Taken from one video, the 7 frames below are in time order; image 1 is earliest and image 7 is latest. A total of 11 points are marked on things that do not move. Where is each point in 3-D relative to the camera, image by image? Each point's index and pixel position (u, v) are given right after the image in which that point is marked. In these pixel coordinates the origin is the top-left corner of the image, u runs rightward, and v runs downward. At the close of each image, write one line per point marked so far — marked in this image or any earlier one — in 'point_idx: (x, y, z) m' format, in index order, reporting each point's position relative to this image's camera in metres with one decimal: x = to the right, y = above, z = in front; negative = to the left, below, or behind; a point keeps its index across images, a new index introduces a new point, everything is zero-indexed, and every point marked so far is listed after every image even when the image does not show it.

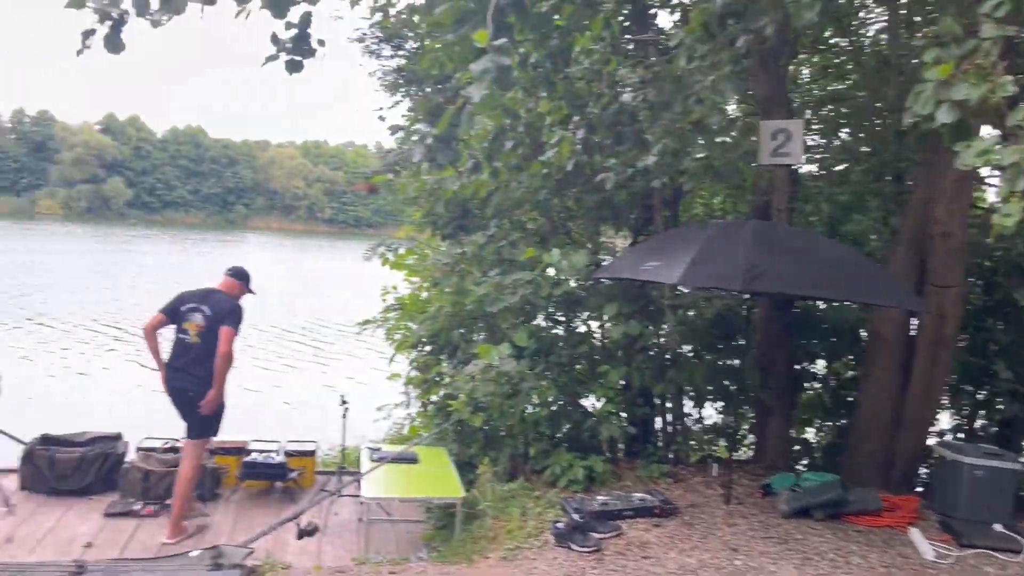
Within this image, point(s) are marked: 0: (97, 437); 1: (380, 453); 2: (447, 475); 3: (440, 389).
0: (-3.0, -1.1, +6.2) m
1: (-0.9, -1.1, +5.5) m
2: (-0.4, -1.1, +5.3) m
3: (-0.5, -0.7, +5.9) m
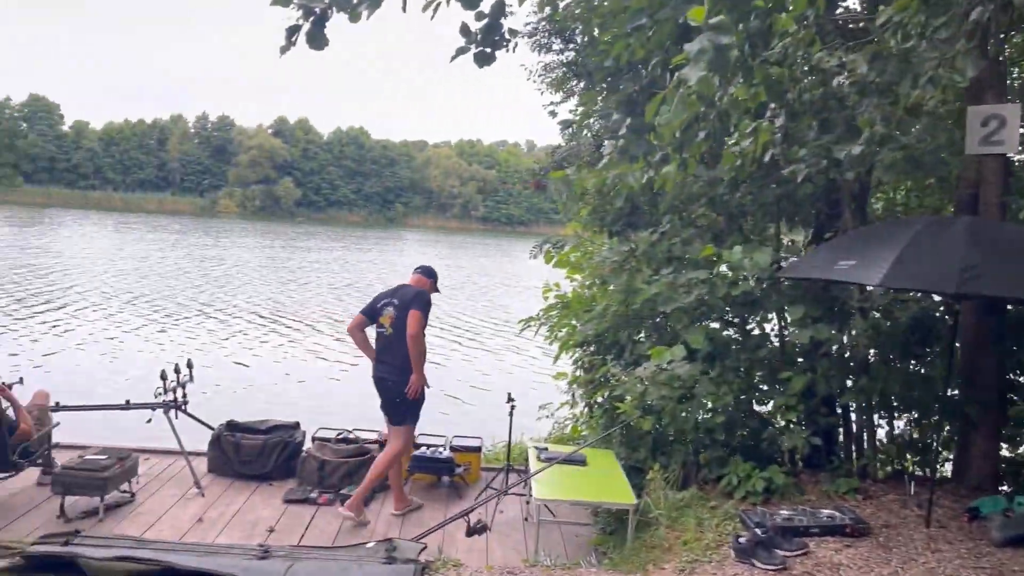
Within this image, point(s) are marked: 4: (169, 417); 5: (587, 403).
0: (-1.8, -1.0, +6.4) m
1: (+0.2, -1.0, +5.4) m
2: (+0.6, -1.1, +5.1) m
3: (+0.6, -0.7, +5.8) m
4: (-2.4, -0.9, +6.1) m
5: (+0.6, -0.9, +6.2) m
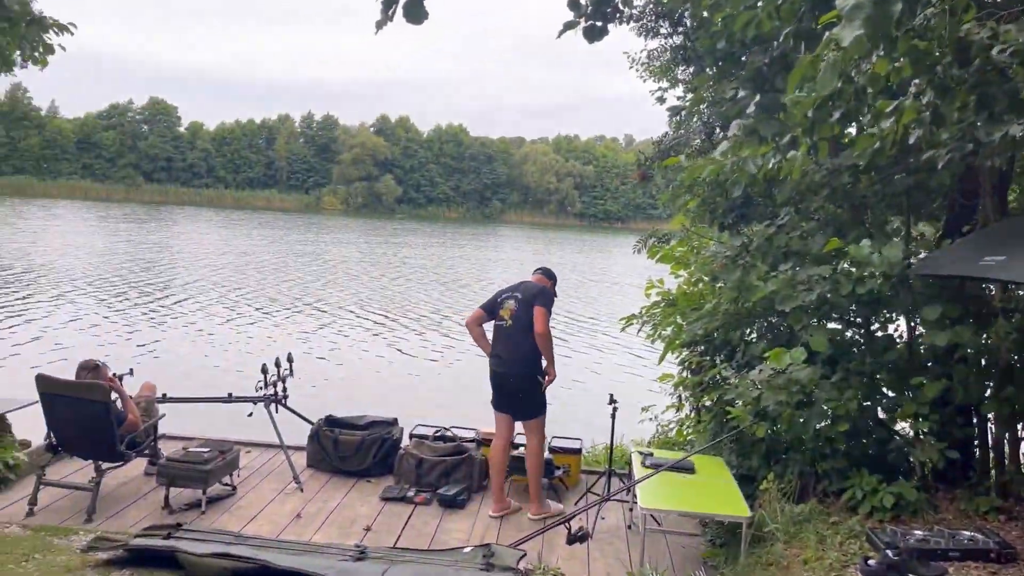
0: (-1.0, -1.0, +6.4) m
1: (+0.8, -1.0, +5.1) m
2: (+1.2, -1.1, +4.8) m
3: (+1.3, -0.7, +5.4) m
4: (-1.7, -0.9, +6.1) m
5: (+1.3, -0.8, +5.9) m
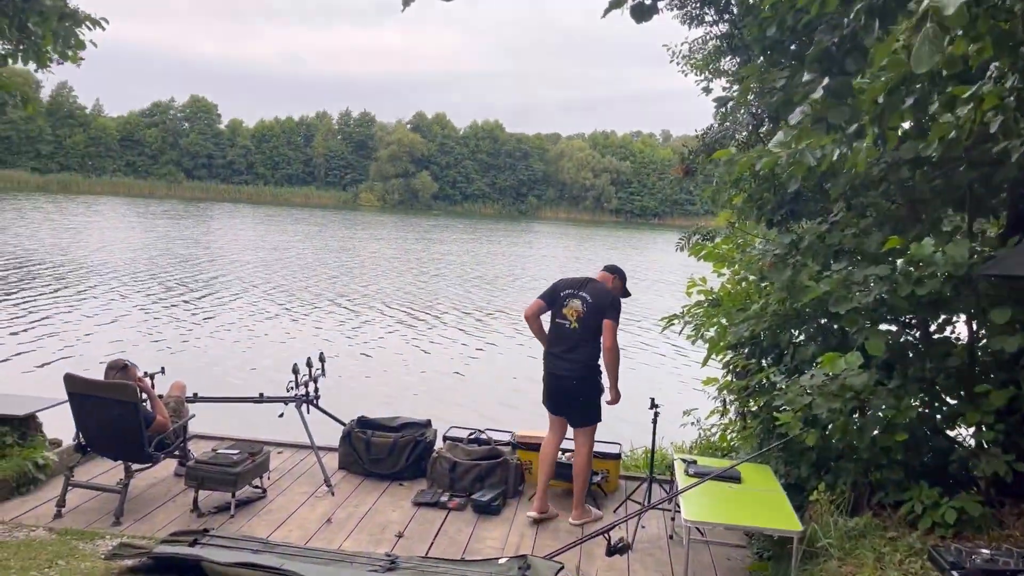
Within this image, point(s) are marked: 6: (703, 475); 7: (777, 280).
0: (-0.8, -1.0, +6.2) m
1: (+1.1, -1.0, +4.9) m
2: (+1.4, -1.1, +4.5) m
3: (+1.5, -0.7, +5.2) m
4: (-1.5, -0.9, +5.9) m
5: (+1.5, -0.8, +5.6) m
6: (+1.1, -1.0, +4.8) m
7: (+1.5, +0.1, +4.8) m
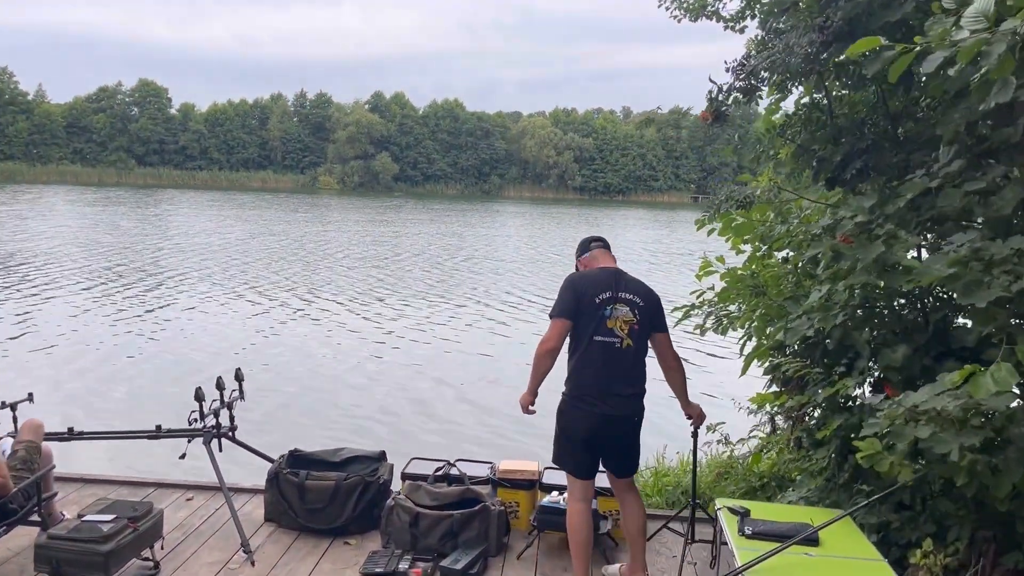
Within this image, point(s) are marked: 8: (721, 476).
0: (-0.9, -1.0, +4.8) m
1: (+1.0, -1.0, +3.5) m
2: (+1.4, -1.1, +3.2) m
3: (+1.4, -0.6, +3.8) m
4: (-1.6, -0.8, +4.5) m
5: (+1.4, -0.7, +4.3) m
6: (+1.0, -1.0, +3.4) m
7: (+1.4, +0.1, +3.4) m
8: (+1.4, -1.2, +5.6) m
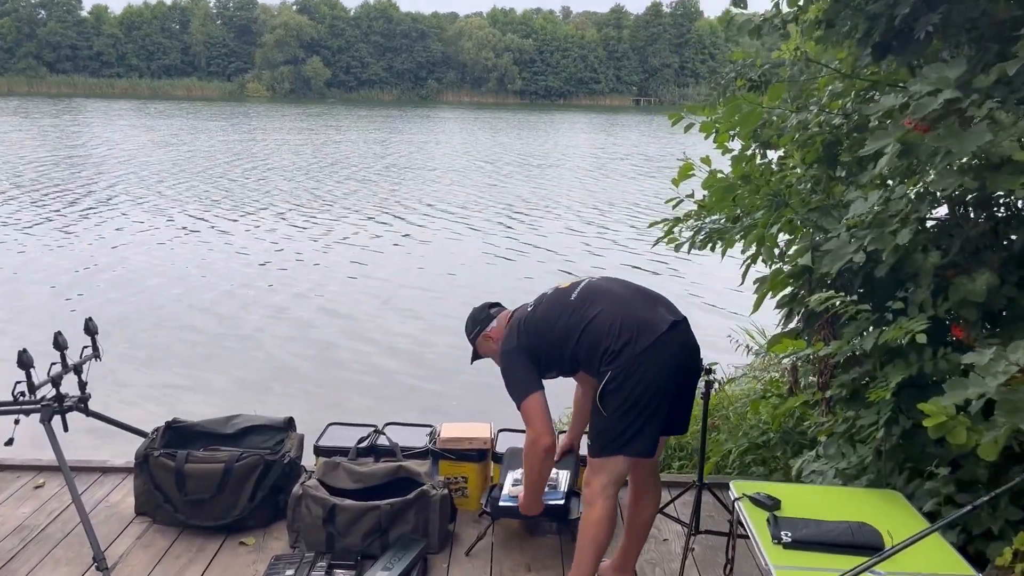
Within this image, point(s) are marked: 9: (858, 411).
0: (-1.1, -0.6, +3.7) m
1: (+0.8, -0.7, +2.6) m
2: (+1.2, -0.8, +2.3) m
3: (+1.3, -0.3, +2.9) m
4: (-1.8, -0.6, +3.3) m
5: (+1.2, -0.4, +3.3) m
6: (+0.9, -0.7, +2.4) m
7: (+1.2, +0.4, +2.4) m
8: (+1.1, -0.7, +4.6) m
9: (+1.2, -0.4, +3.0) m
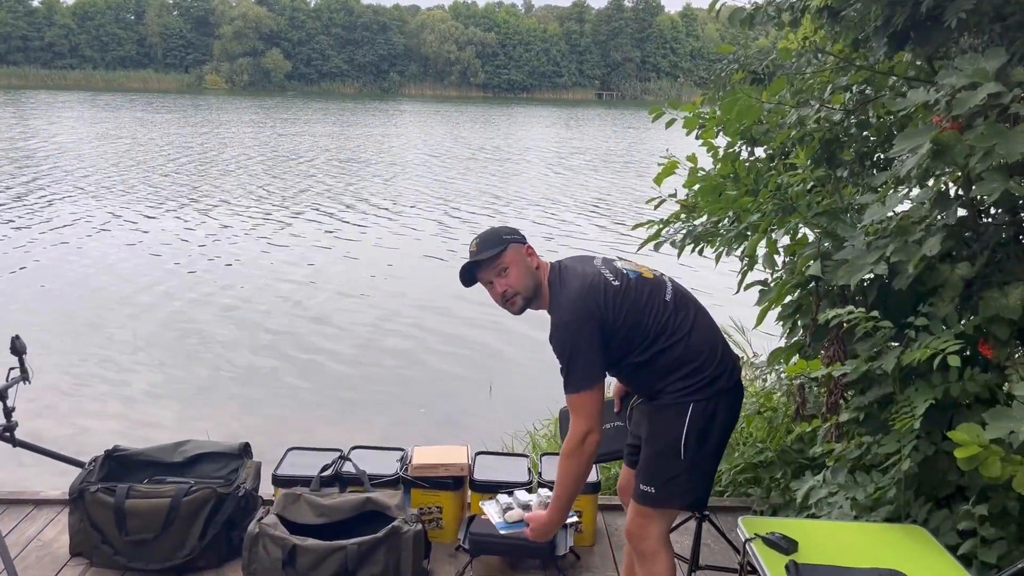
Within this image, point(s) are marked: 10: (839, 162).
0: (-1.2, -0.7, +3.3) m
1: (+0.8, -0.7, +2.3) m
2: (+1.2, -0.9, +2.0) m
3: (+1.2, -0.3, +2.6) m
4: (-1.9, -0.6, +2.9) m
5: (+1.1, -0.4, +3.1) m
6: (+0.8, -0.8, +2.2) m
7: (+1.2, +0.3, +2.1) m
8: (+0.9, -0.8, +4.4) m
9: (+1.2, -0.5, +2.8) m
10: (+1.1, +0.4, +3.1) m
